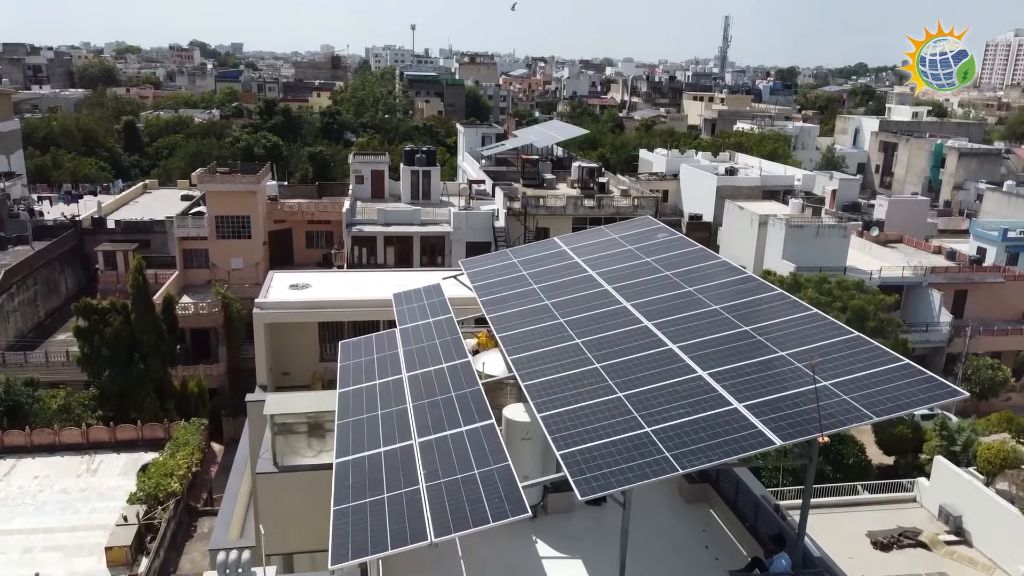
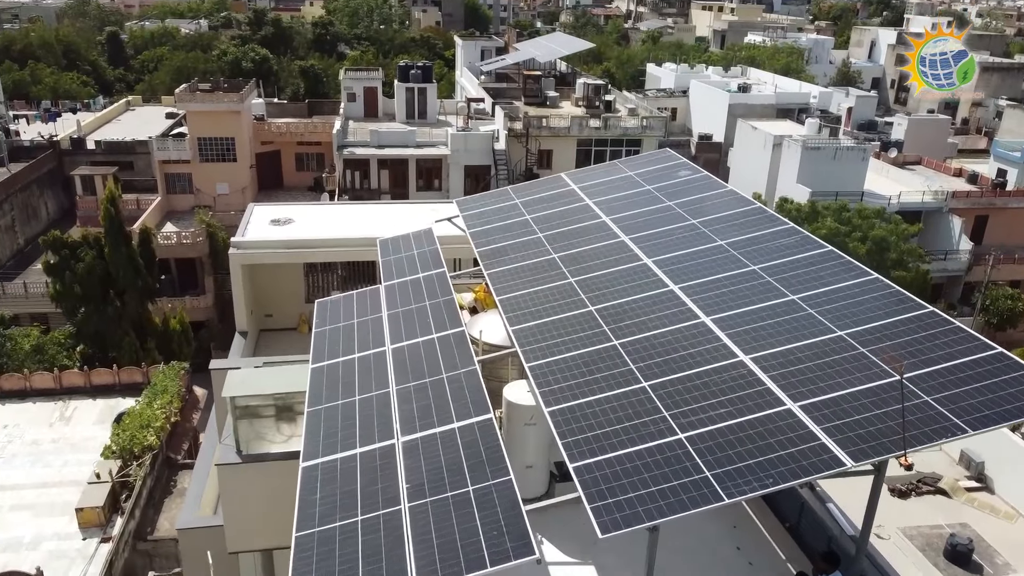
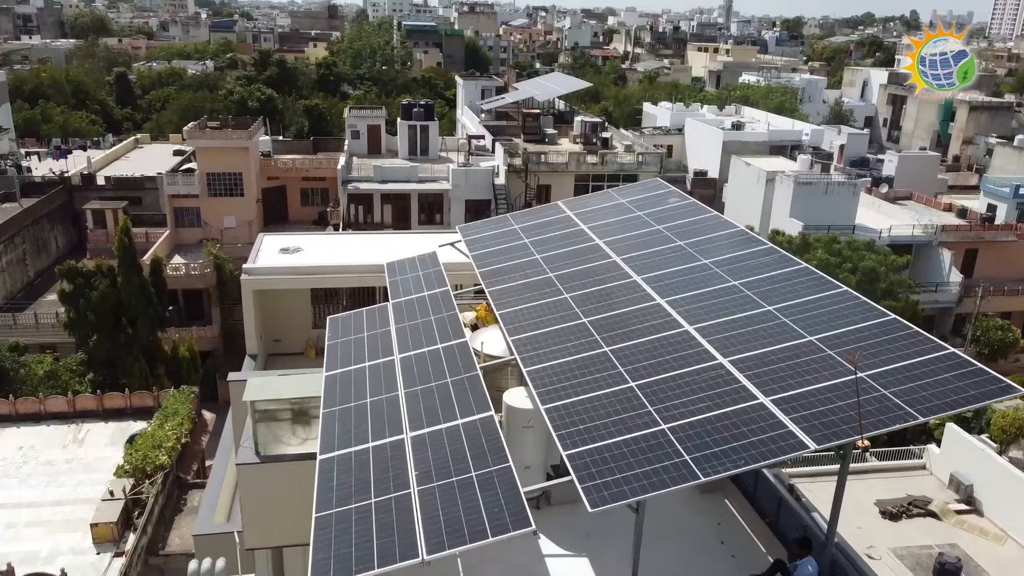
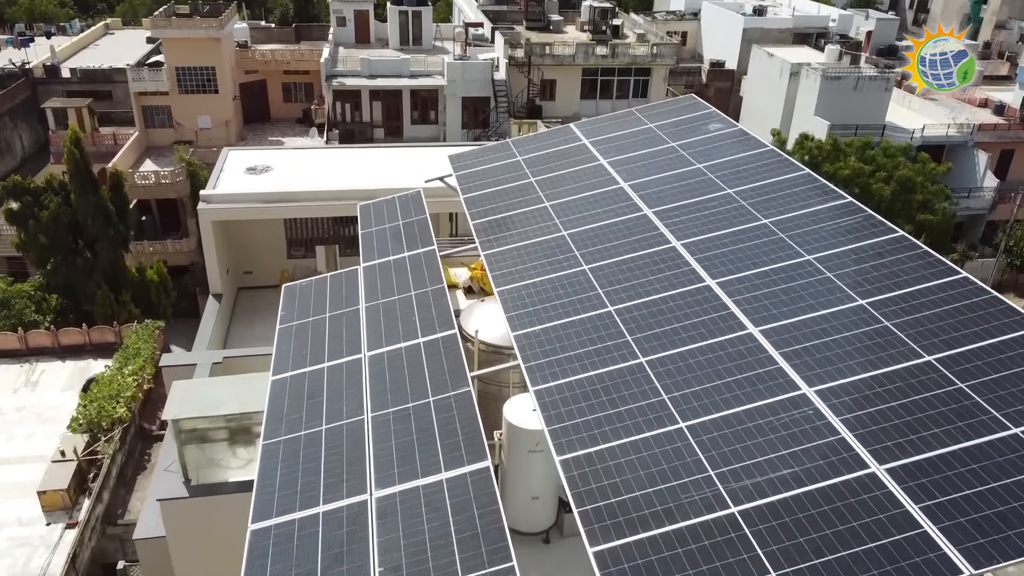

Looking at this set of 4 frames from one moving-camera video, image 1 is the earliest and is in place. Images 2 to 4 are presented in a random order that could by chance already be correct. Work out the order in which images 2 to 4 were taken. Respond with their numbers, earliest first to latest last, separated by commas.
3, 2, 4
